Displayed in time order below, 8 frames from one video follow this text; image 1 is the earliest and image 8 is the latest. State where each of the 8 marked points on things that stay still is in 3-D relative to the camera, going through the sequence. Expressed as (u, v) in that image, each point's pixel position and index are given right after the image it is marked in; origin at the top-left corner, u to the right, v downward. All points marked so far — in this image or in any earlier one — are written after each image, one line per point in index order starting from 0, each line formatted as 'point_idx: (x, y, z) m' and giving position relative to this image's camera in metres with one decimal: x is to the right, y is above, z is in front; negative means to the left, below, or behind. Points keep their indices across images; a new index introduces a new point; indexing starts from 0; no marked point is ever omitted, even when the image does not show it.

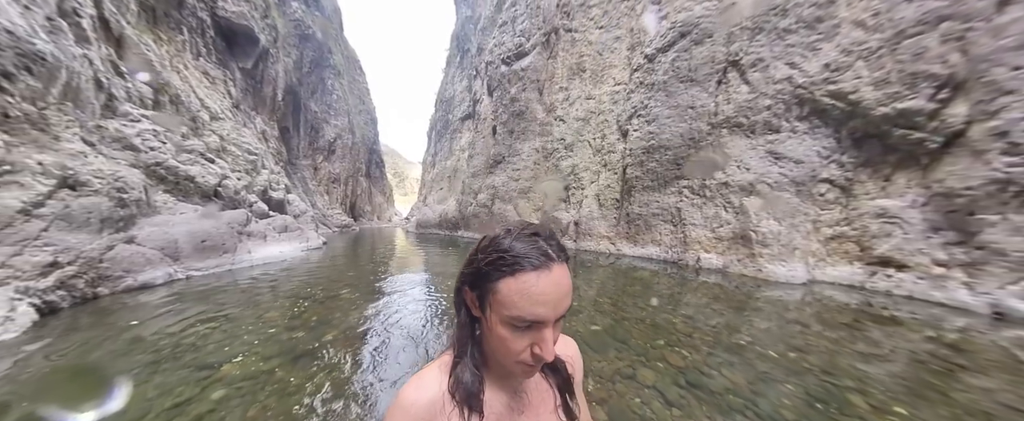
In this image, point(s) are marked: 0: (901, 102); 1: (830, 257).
0: (+9.1, +2.8, +6.3) m
1: (+8.3, -1.2, +6.9) m
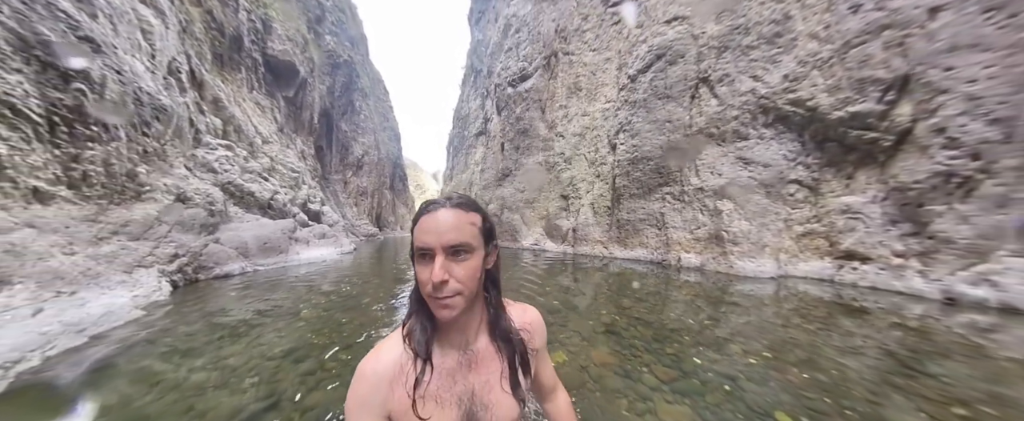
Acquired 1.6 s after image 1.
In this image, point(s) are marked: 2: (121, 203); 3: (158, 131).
0: (+8.9, +2.8, +6.9) m
1: (+8.2, -1.1, +7.4) m
2: (-9.6, +0.2, +6.3) m
3: (-11.2, +2.6, +8.1) m
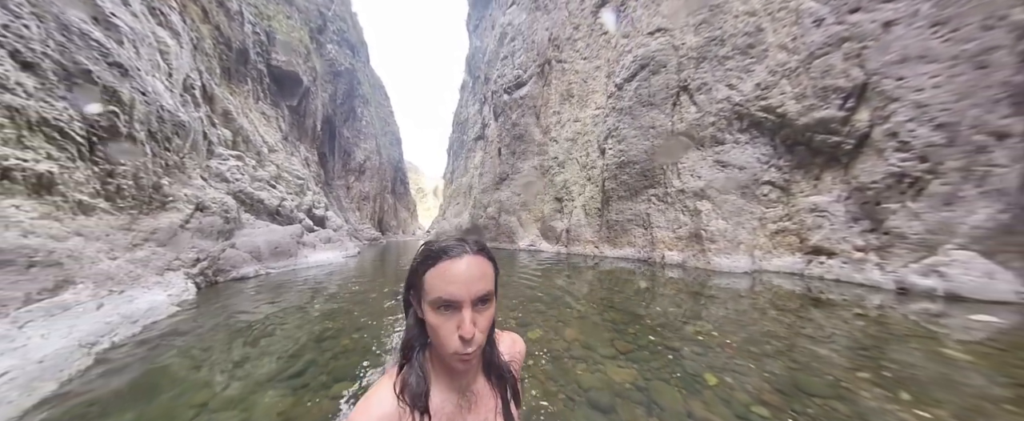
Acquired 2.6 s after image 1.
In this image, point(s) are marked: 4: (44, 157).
0: (+8.7, +2.9, +7.4) m
1: (+8.1, -1.1, +7.9) m
2: (-9.8, -0.1, +6.9) m
3: (-11.5, +2.3, +8.7) m
4: (-9.5, +1.1, +5.2) m
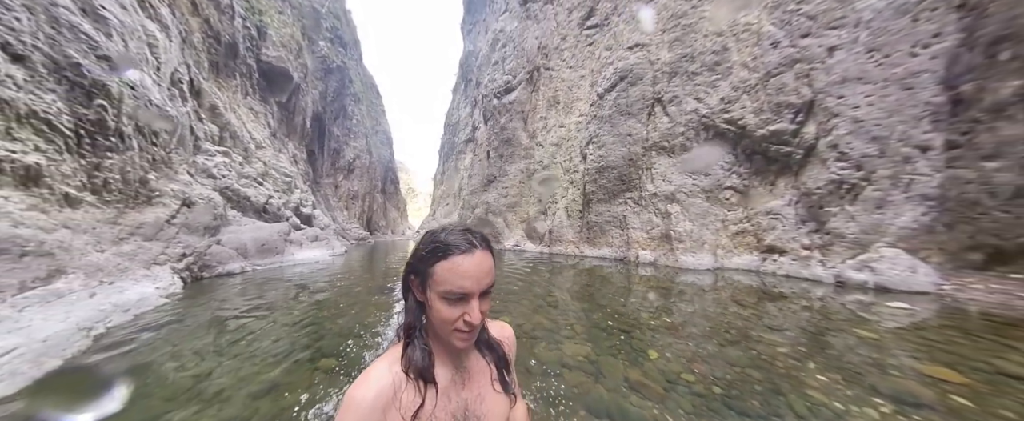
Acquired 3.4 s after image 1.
0: (+8.2, +2.7, +8.2) m
1: (+7.5, -1.2, +8.6) m
2: (-10.3, +0.1, +7.0) m
3: (-12.0, +2.5, +8.8) m
4: (-9.9, +1.3, +5.3) m
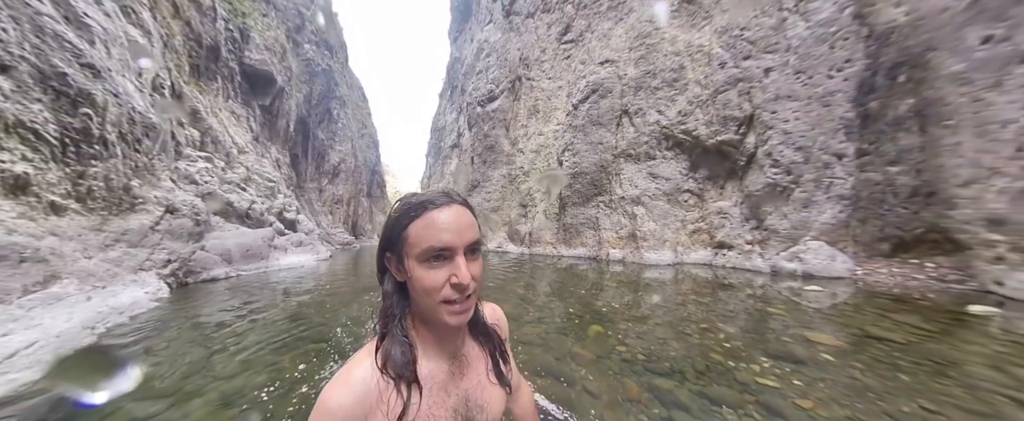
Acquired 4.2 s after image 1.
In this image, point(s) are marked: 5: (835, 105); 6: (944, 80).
0: (+7.5, +2.7, +9.2) m
1: (+6.8, -1.3, +9.5) m
2: (-10.9, -0.1, +7.1) m
3: (-12.7, +2.2, +8.9) m
4: (-10.5, +1.1, +5.4) m
5: (+9.1, +3.0, +7.3) m
6: (+9.3, +2.8, +5.4) m
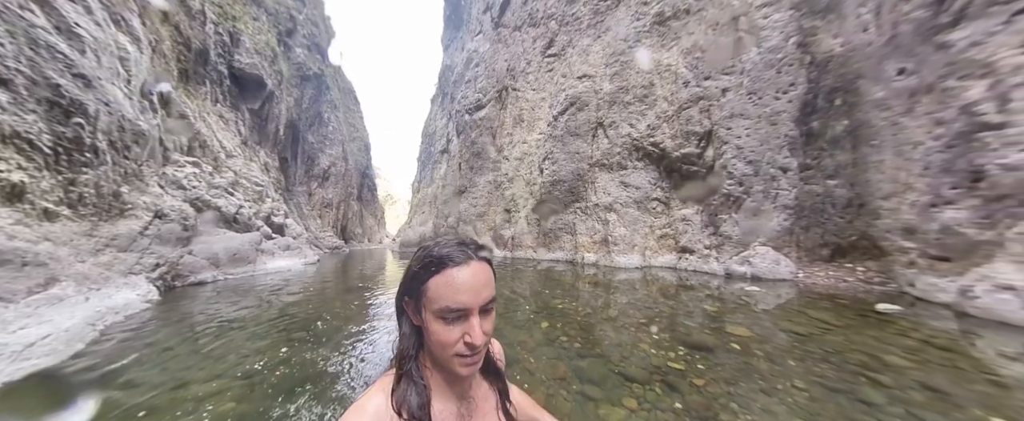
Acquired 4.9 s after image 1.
0: (+6.8, +2.4, +9.9) m
1: (+6.1, -1.5, +10.2) m
2: (-11.6, -0.3, +7.3) m
3: (-13.4, +2.0, +9.1) m
4: (-11.1, +1.0, +5.7) m
5: (+8.4, +2.8, +8.0) m
6: (+8.7, +2.6, +6.2) m
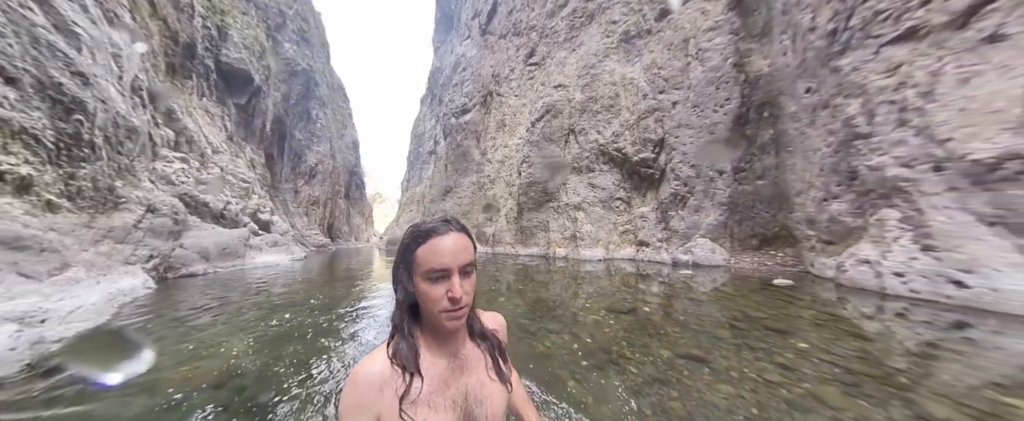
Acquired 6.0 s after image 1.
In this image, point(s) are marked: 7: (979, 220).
0: (+5.8, +2.5, +11.1) m
1: (+5.1, -1.5, +11.3) m
2: (-12.4, -0.1, +7.8) m
3: (-14.3, +2.2, +9.5) m
4: (-11.9, +1.2, +6.2) m
5: (+7.6, +2.9, +9.3) m
6: (+7.9, +2.7, +7.4) m
7: (+6.9, -0.1, +3.7) m
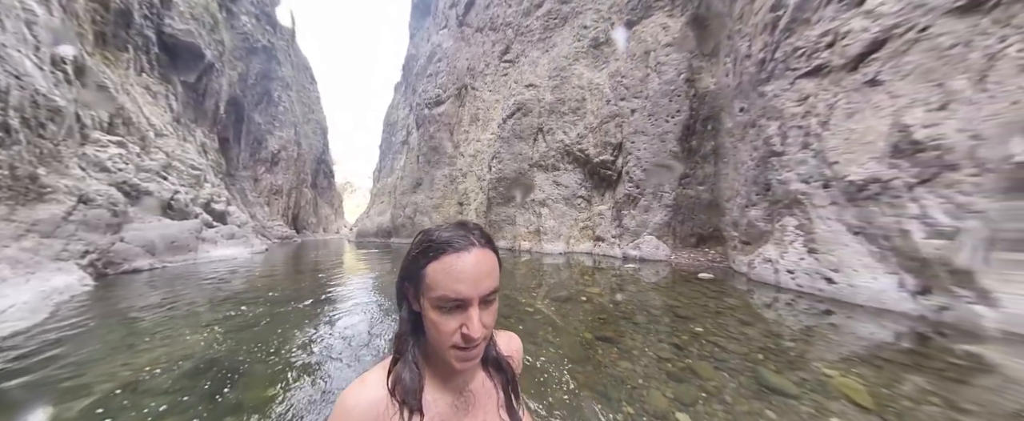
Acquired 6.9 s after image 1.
0: (+4.5, +2.6, +11.8) m
1: (+3.7, -1.4, +12.1) m
2: (-13.5, +0.2, +7.1) m
3: (-15.4, +2.6, +8.6) m
4: (-12.8, +1.3, +5.5) m
5: (+6.4, +2.8, +10.2) m
6: (+6.8, +2.6, +8.4) m
7: (+6.1, -0.4, +4.7) m
